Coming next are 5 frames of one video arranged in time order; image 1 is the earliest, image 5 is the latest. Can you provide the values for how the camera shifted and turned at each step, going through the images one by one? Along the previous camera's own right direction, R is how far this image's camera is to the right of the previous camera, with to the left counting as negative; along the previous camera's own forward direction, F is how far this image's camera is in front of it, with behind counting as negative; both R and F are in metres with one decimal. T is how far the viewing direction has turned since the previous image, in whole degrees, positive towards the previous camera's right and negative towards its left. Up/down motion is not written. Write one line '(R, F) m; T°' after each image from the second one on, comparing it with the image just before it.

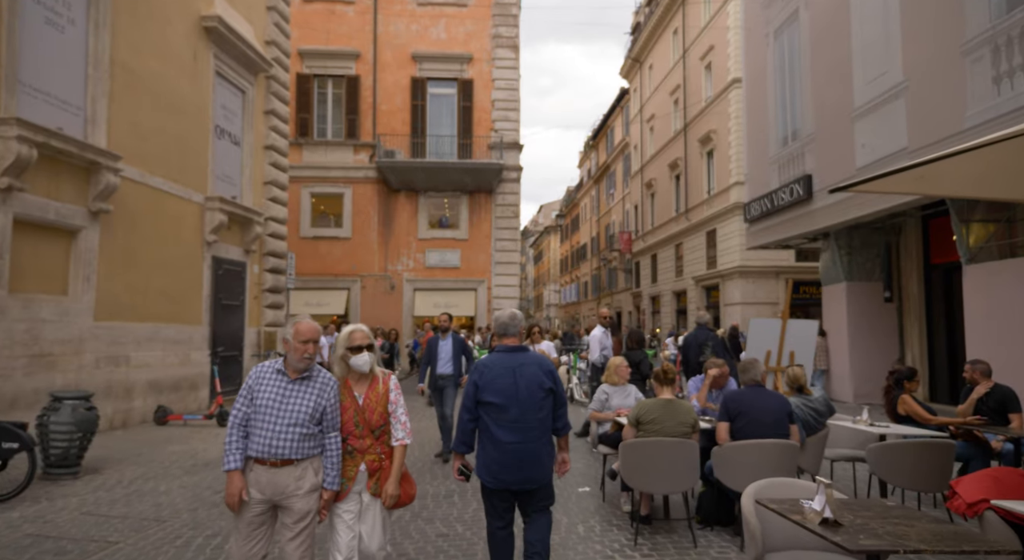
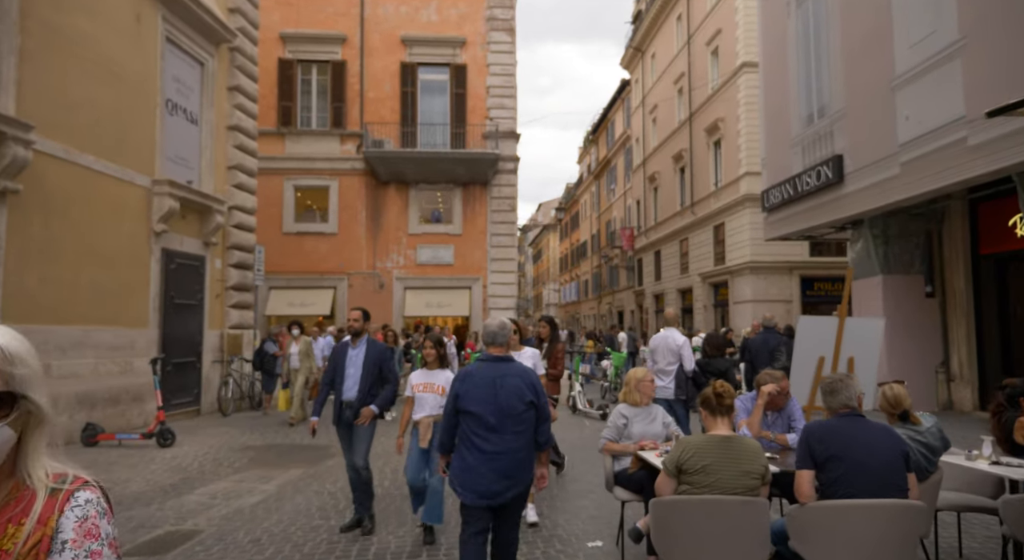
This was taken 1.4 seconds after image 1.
(+0.1, +1.6) m; 0°
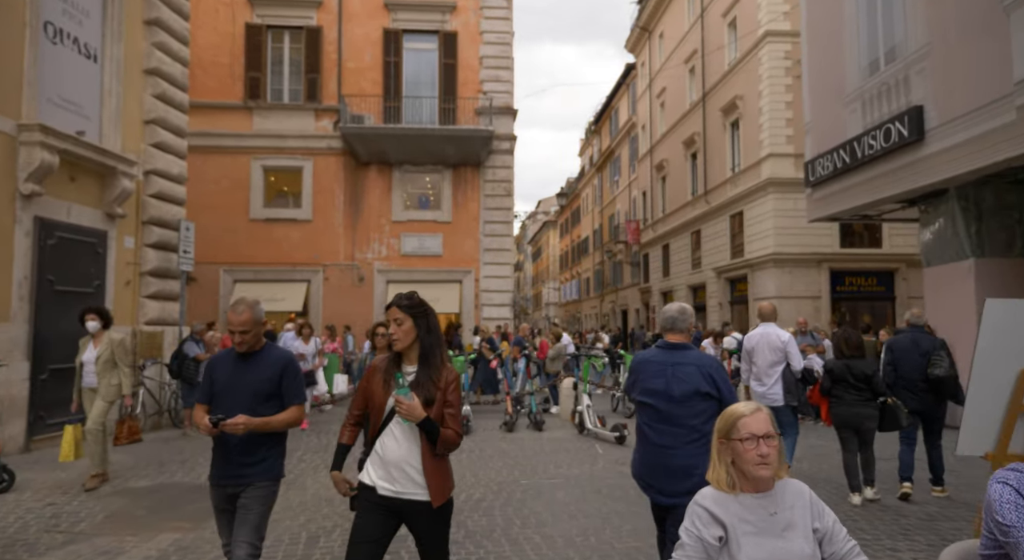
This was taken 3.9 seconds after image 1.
(+0.1, +2.8) m; 0°
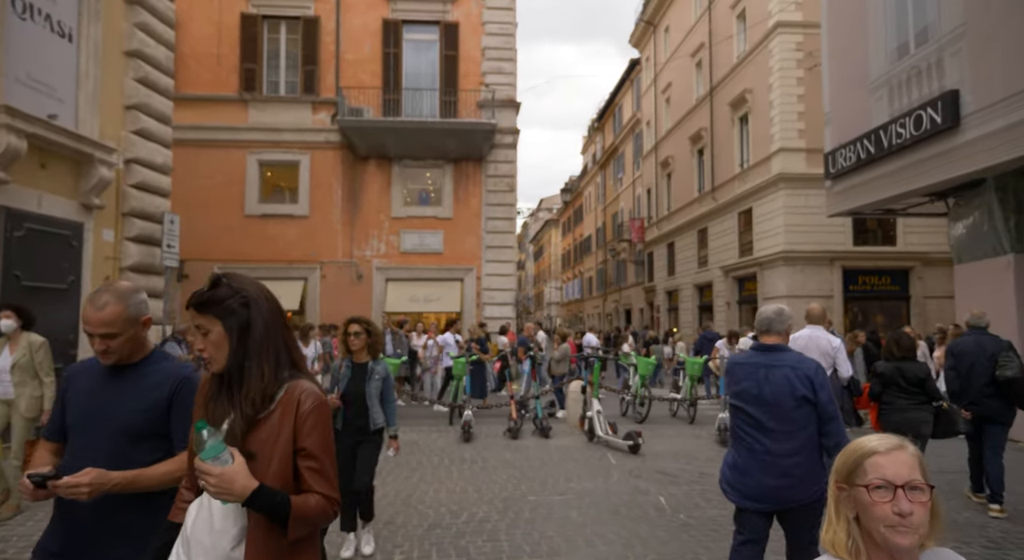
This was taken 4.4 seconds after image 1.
(-0.1, +0.7) m; 0°
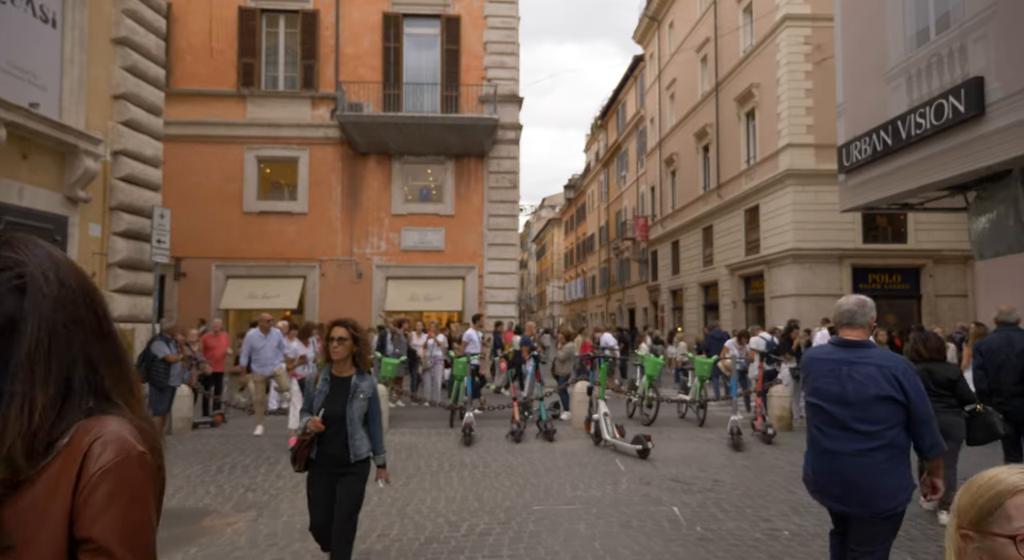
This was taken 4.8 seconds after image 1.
(0.0, +0.4) m; 0°
